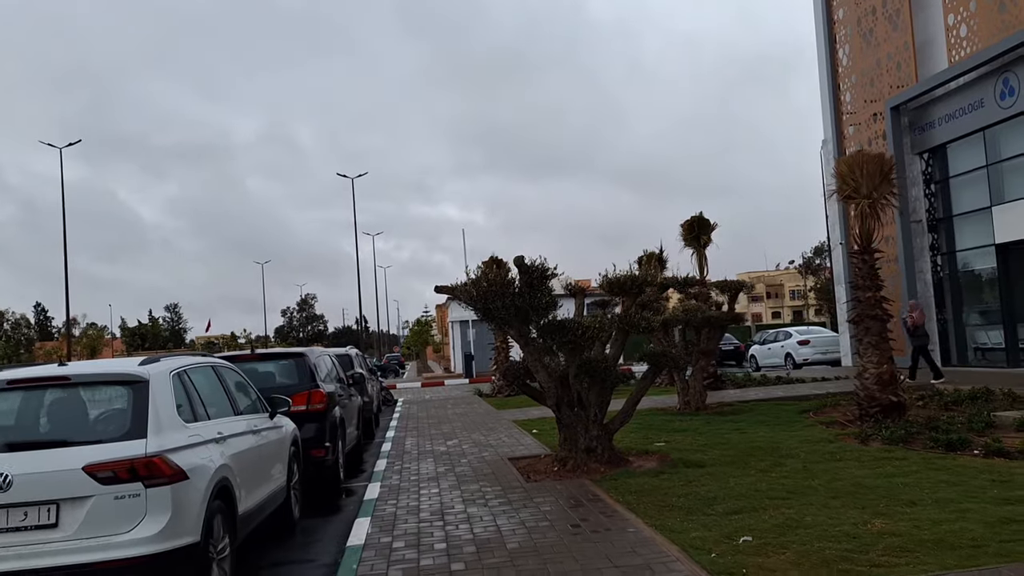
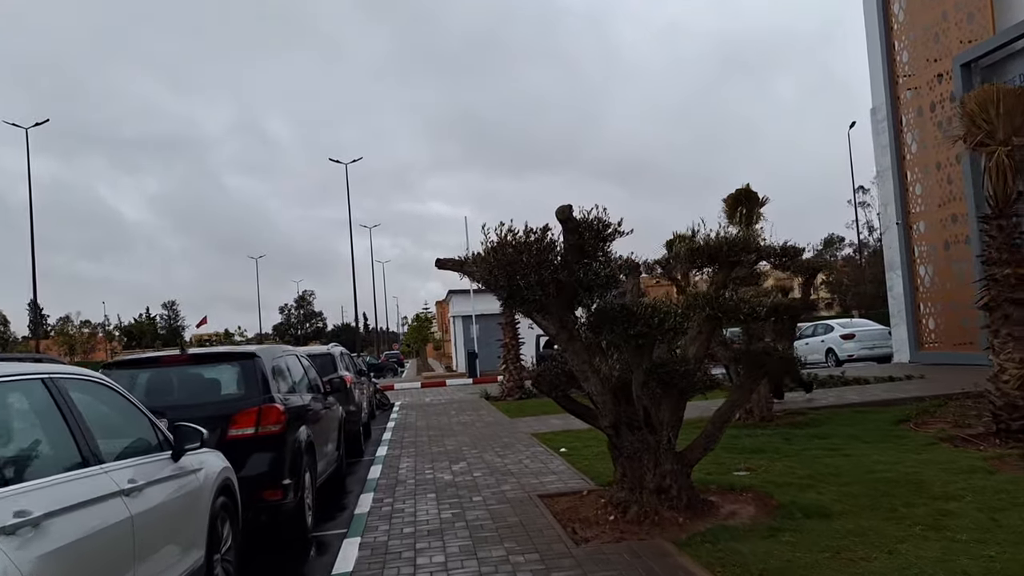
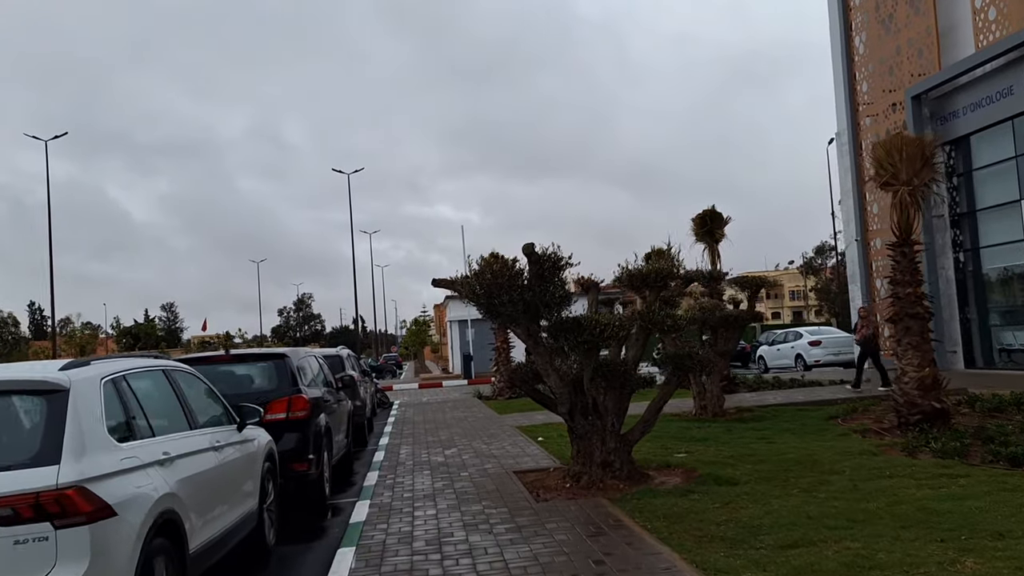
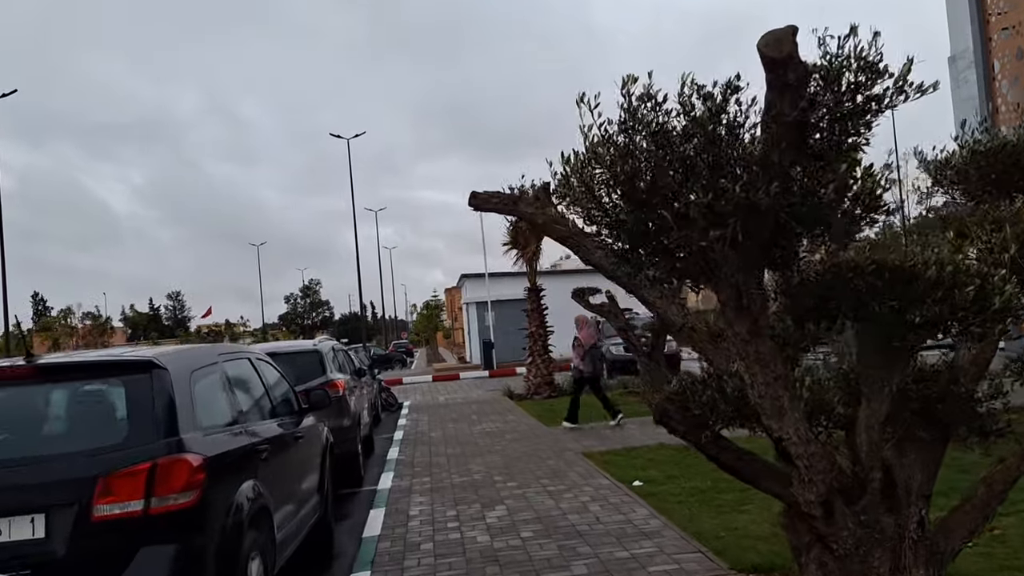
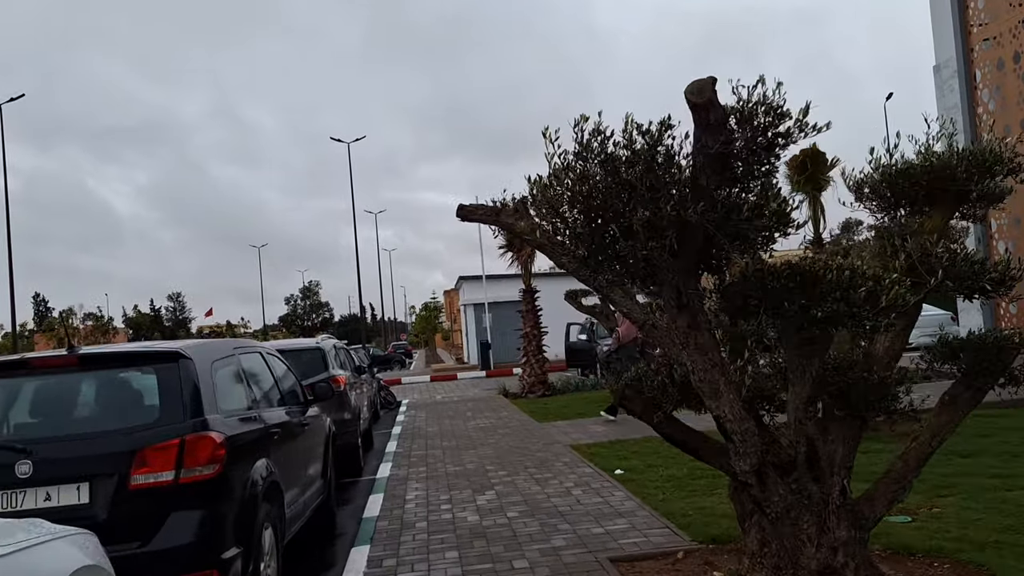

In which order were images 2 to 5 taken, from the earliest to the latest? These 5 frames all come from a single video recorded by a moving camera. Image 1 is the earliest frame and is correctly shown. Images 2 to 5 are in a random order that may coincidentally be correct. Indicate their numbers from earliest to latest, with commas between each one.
3, 2, 5, 4
